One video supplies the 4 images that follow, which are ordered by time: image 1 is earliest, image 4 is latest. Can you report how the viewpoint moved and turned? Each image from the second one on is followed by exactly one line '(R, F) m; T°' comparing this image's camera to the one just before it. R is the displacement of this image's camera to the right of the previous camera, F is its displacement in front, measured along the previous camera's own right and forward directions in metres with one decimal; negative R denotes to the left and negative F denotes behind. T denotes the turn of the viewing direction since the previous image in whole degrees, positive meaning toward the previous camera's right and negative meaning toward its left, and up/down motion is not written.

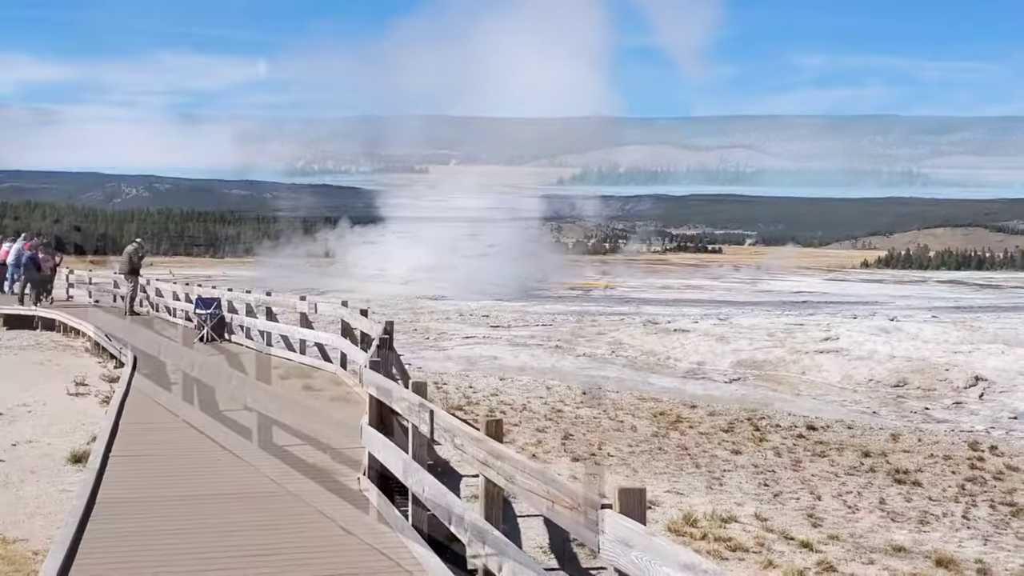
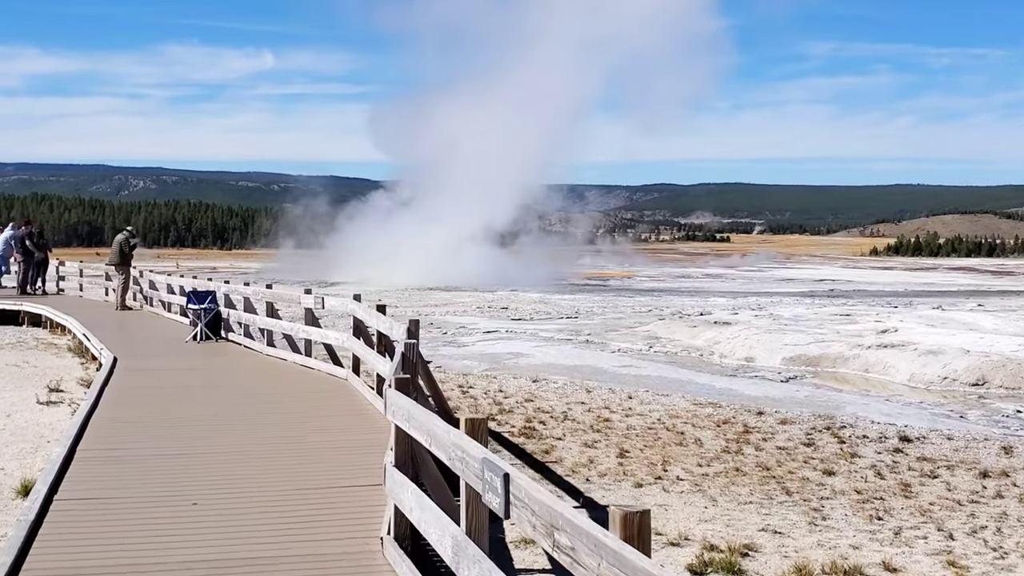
(-0.2, +1.5) m; 0°
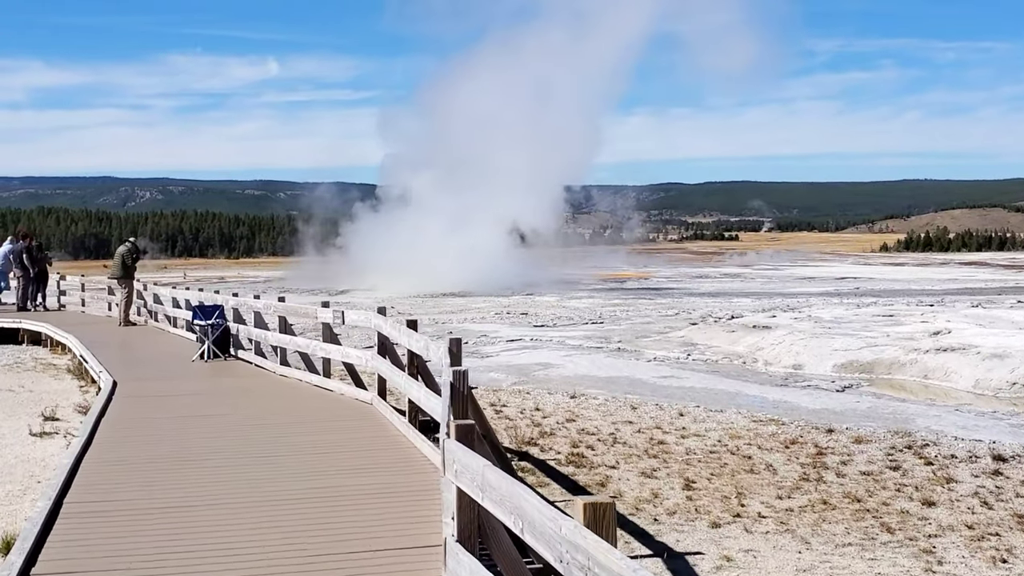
(-0.2, +0.9) m; 0°
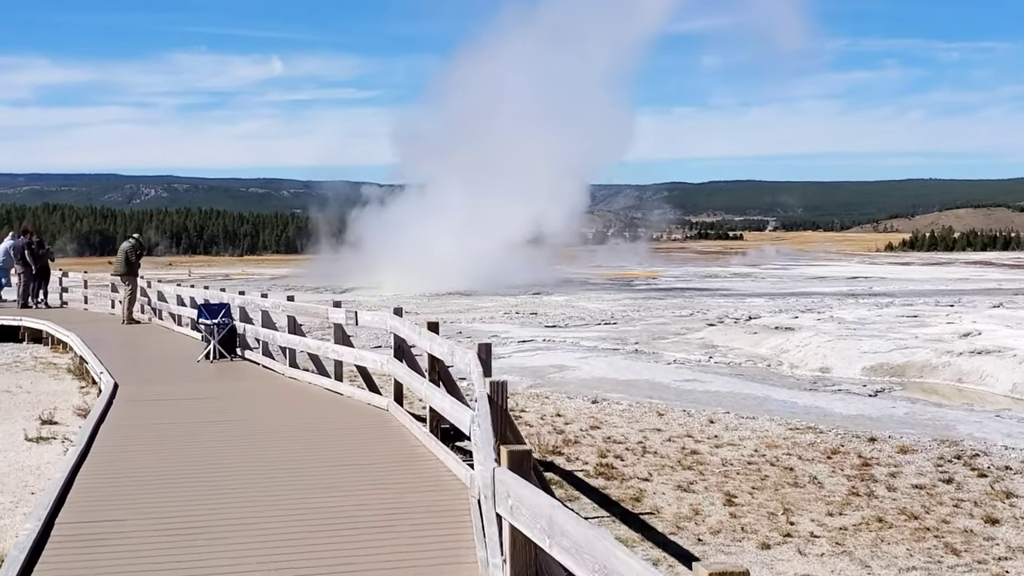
(-0.1, +0.5) m; 0°
